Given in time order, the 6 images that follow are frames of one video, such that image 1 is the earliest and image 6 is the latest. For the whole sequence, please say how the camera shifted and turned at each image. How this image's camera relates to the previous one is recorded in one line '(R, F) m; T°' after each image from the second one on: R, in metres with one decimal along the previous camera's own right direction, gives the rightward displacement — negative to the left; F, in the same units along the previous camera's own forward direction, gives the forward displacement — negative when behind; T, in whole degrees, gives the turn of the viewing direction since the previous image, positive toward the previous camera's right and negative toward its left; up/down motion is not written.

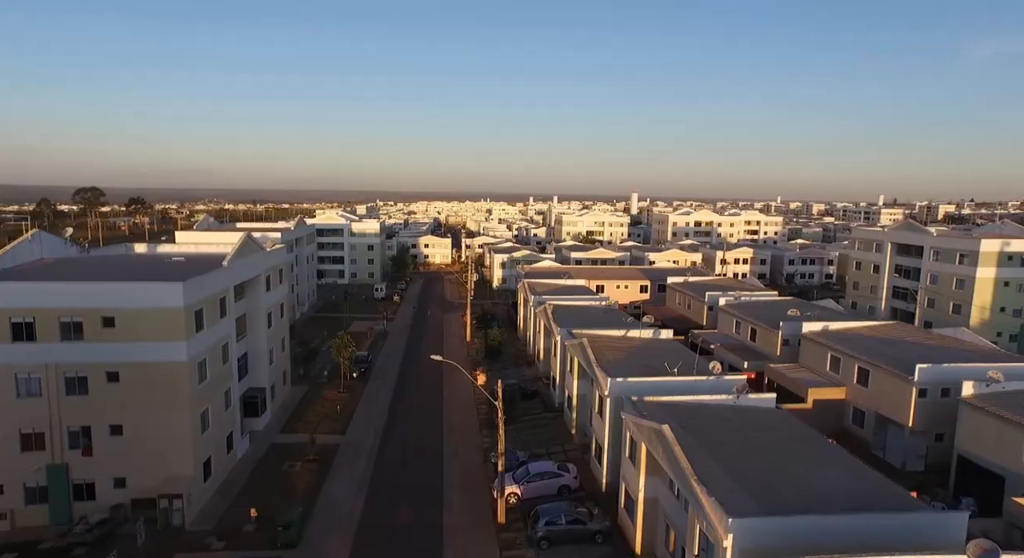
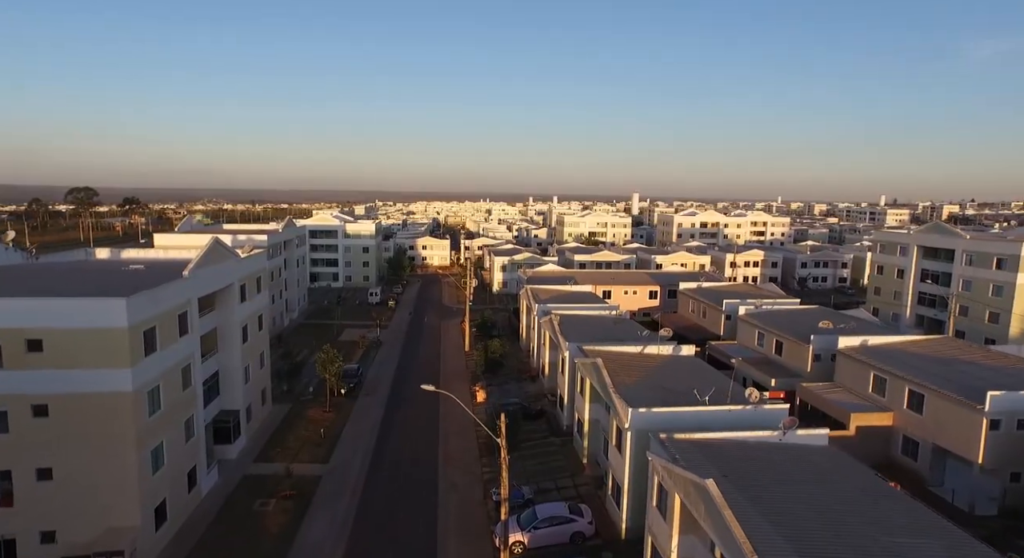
(-0.1, +3.1) m; 0°
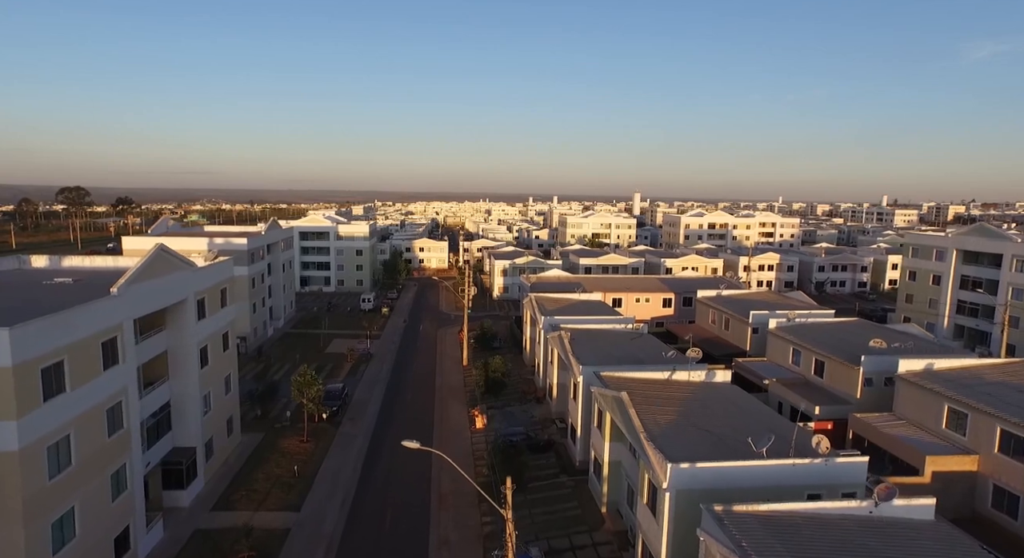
(-0.2, +3.9) m; 0°
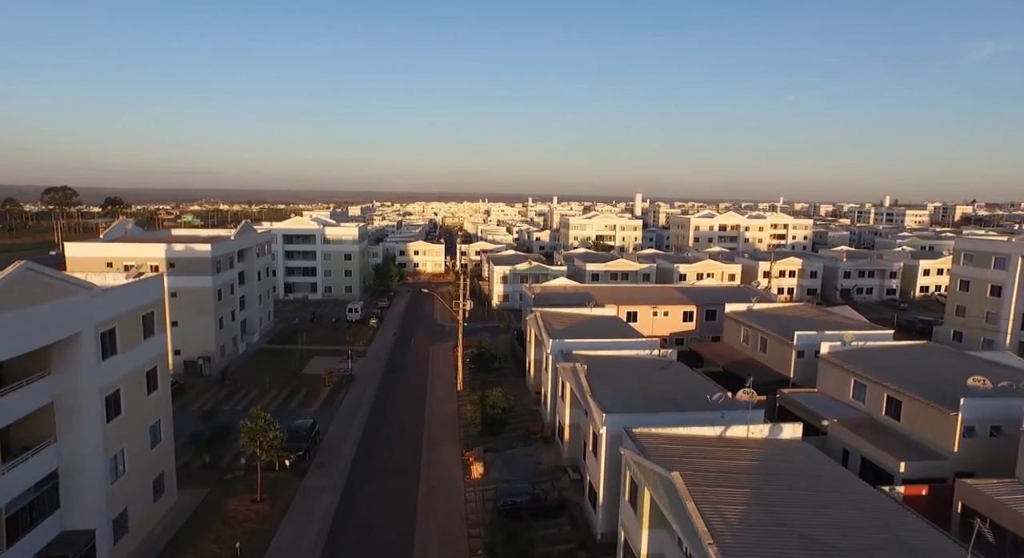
(-0.1, +5.3) m; 0°
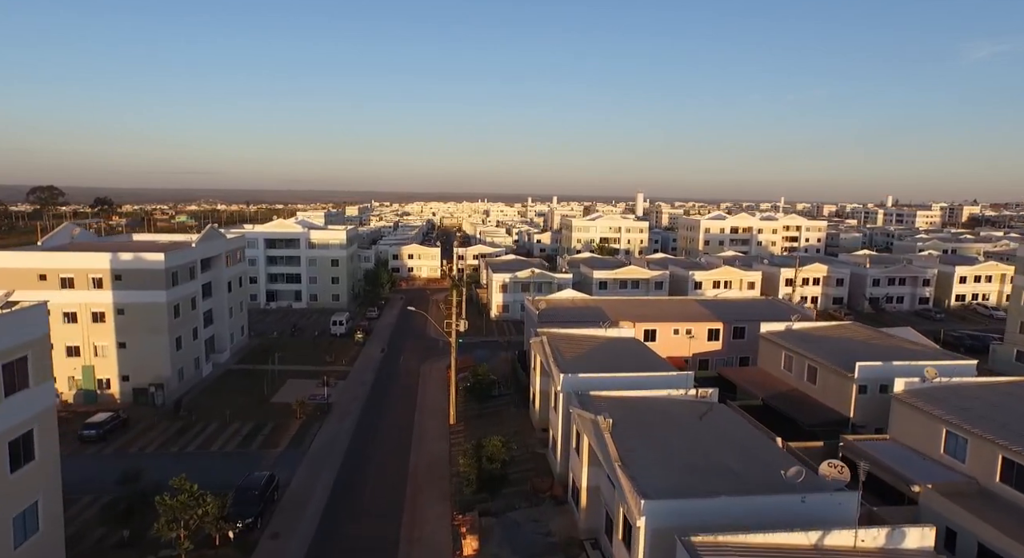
(-0.1, +5.2) m; 0°
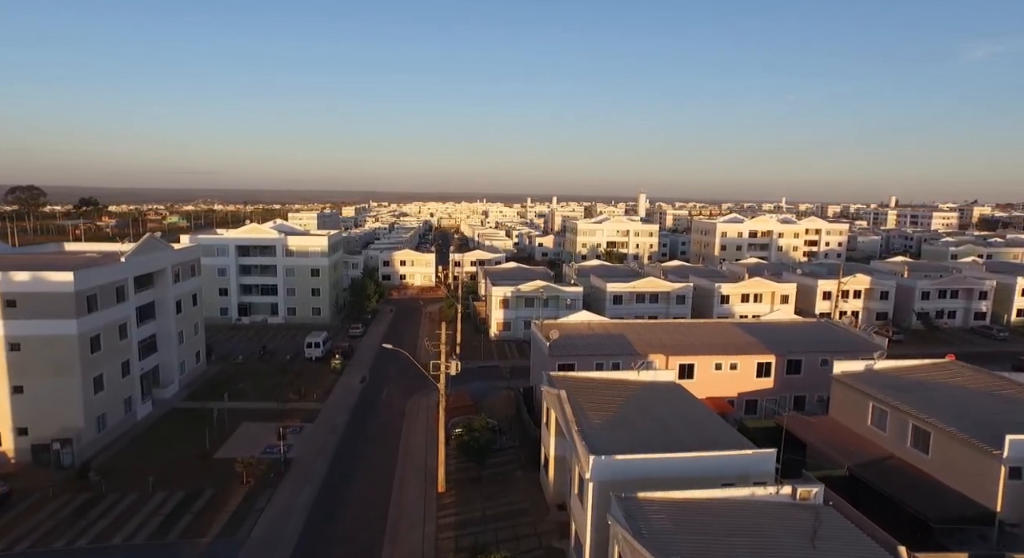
(-0.2, +7.0) m; 0°
